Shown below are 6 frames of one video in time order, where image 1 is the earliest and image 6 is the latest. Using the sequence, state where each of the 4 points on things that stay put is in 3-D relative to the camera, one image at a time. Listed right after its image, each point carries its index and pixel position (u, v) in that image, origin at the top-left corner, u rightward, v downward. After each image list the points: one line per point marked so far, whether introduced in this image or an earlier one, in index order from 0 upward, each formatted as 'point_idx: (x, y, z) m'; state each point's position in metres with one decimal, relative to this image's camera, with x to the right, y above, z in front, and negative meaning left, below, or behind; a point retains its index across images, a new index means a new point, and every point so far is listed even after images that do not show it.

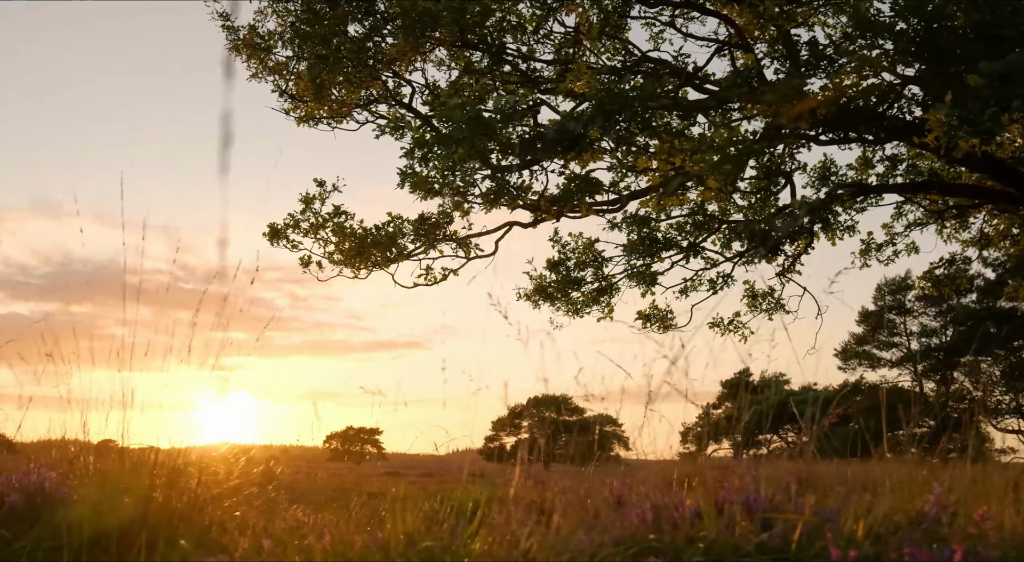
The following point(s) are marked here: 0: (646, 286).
0: (+2.4, -0.1, +14.9) m
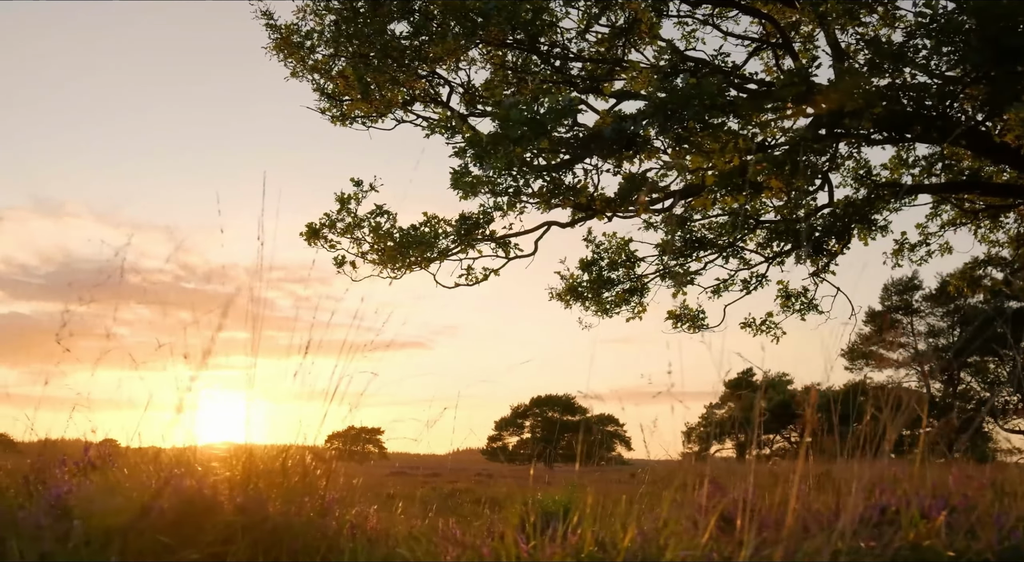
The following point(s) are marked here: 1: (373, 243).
0: (+3.0, -0.1, +14.8) m
1: (-2.1, +0.6, +12.5) m
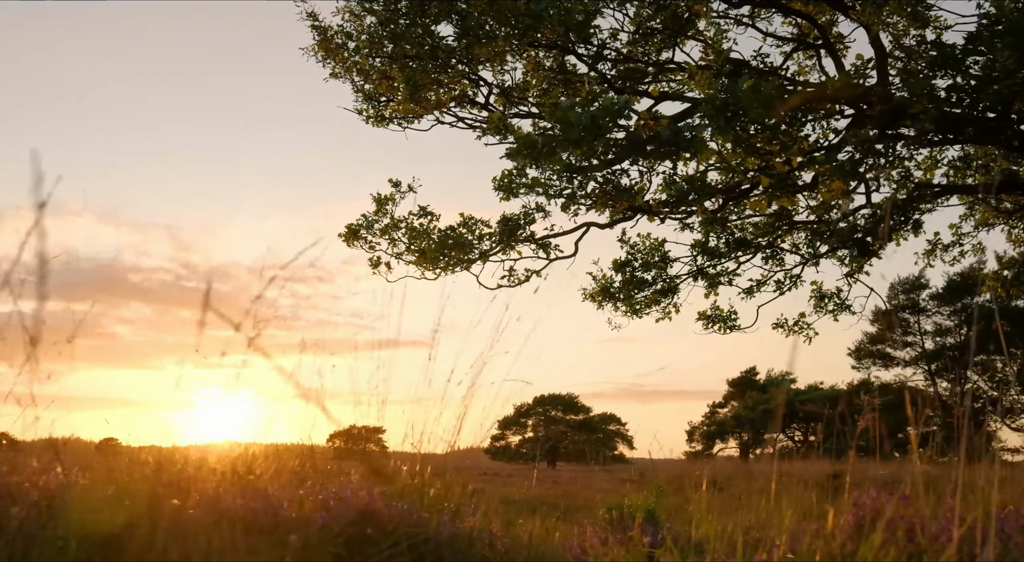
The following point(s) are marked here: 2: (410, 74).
0: (+3.6, -0.1, +14.8) m
1: (-1.5, +0.6, +12.5) m
2: (-1.4, +2.9, +11.9) m
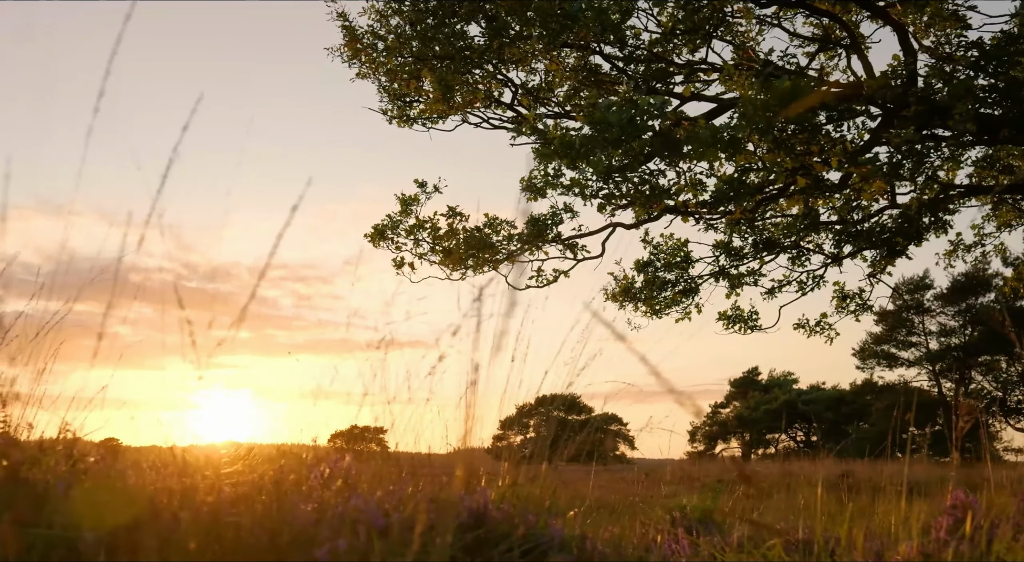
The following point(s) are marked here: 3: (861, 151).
0: (+4.0, -0.1, +14.8) m
1: (-1.1, +0.5, +12.5) m
2: (-1.0, +2.9, +11.9) m
3: (+4.1, +1.5, +9.8) m
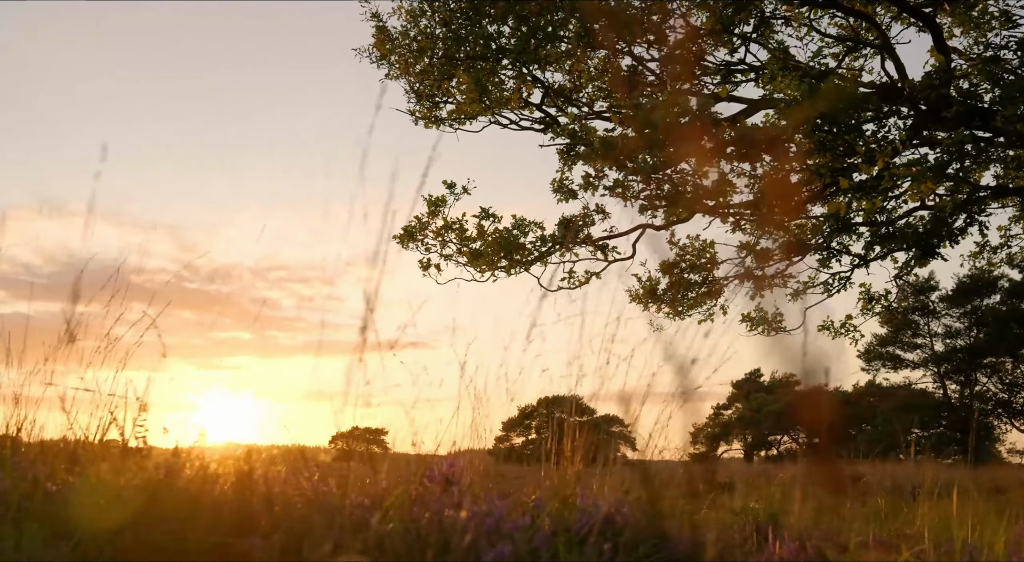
0: (+4.4, -0.2, +14.7) m
1: (-0.6, +0.5, +12.5) m
2: (-0.6, +2.9, +11.8) m
3: (+4.5, +1.5, +9.7) m
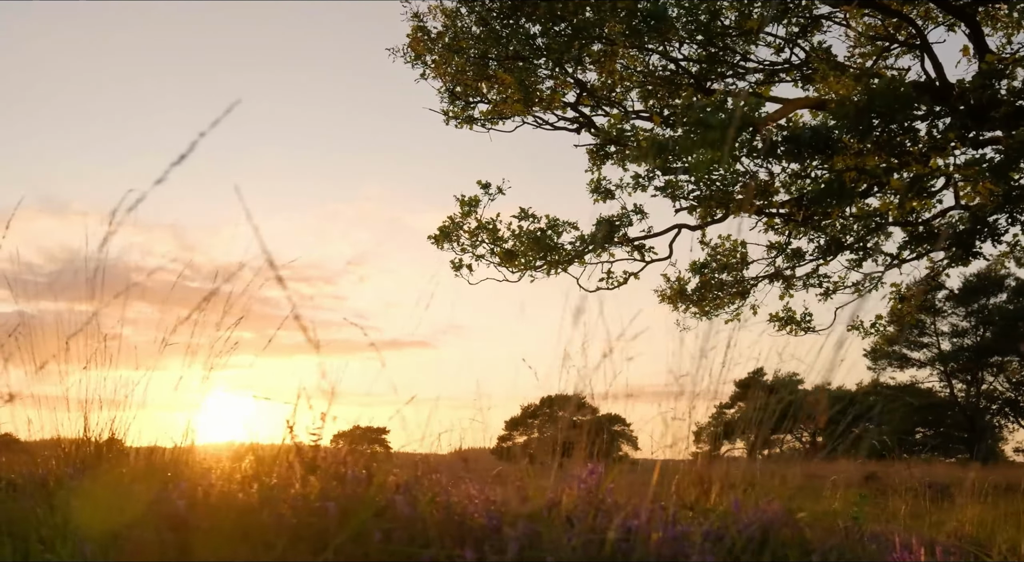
0: (+5.0, -0.2, +14.7) m
1: (-0.1, +0.5, +12.4) m
2: (-0.1, +2.9, +11.8) m
3: (+5.0, +1.5, +9.7) m
